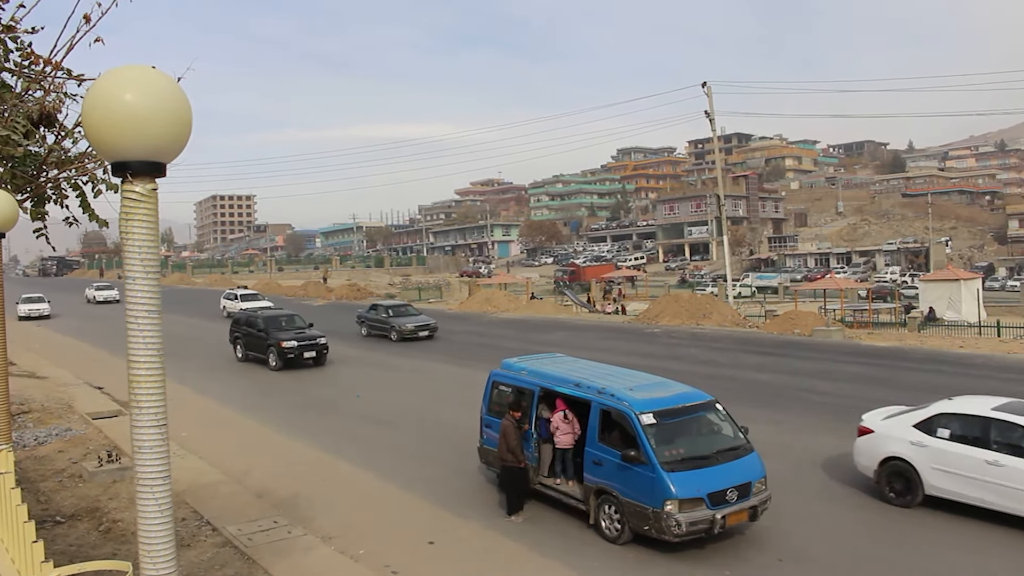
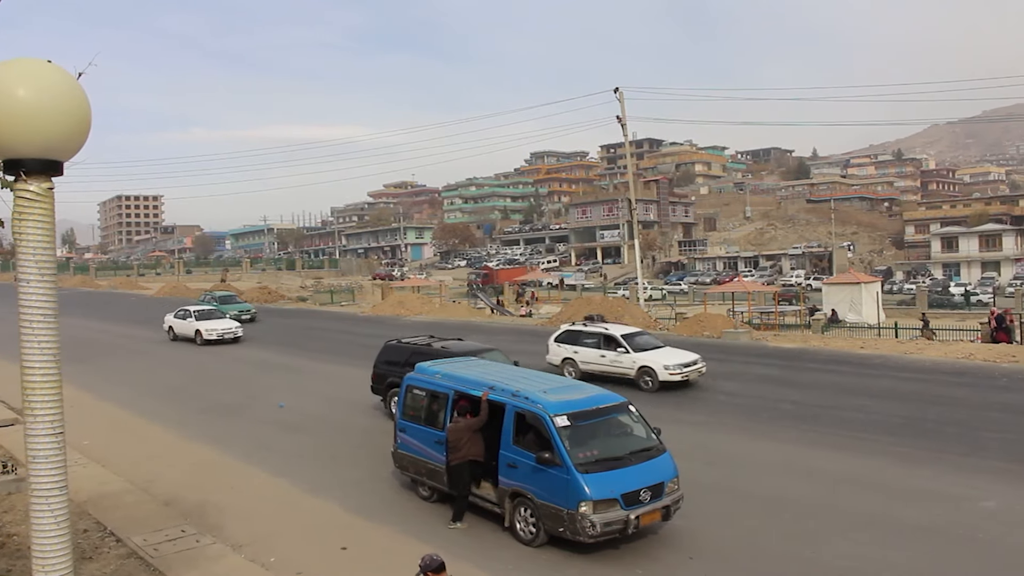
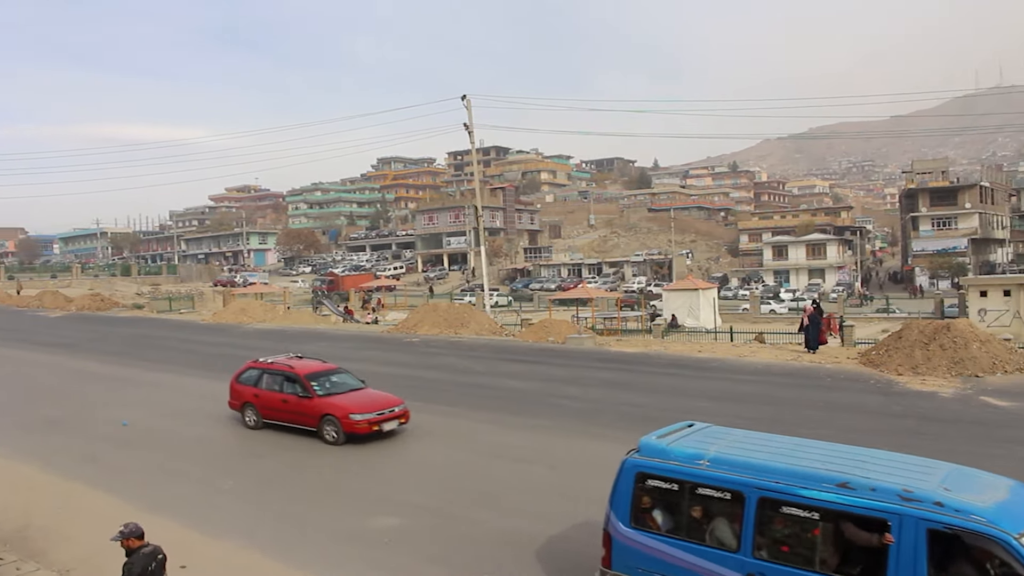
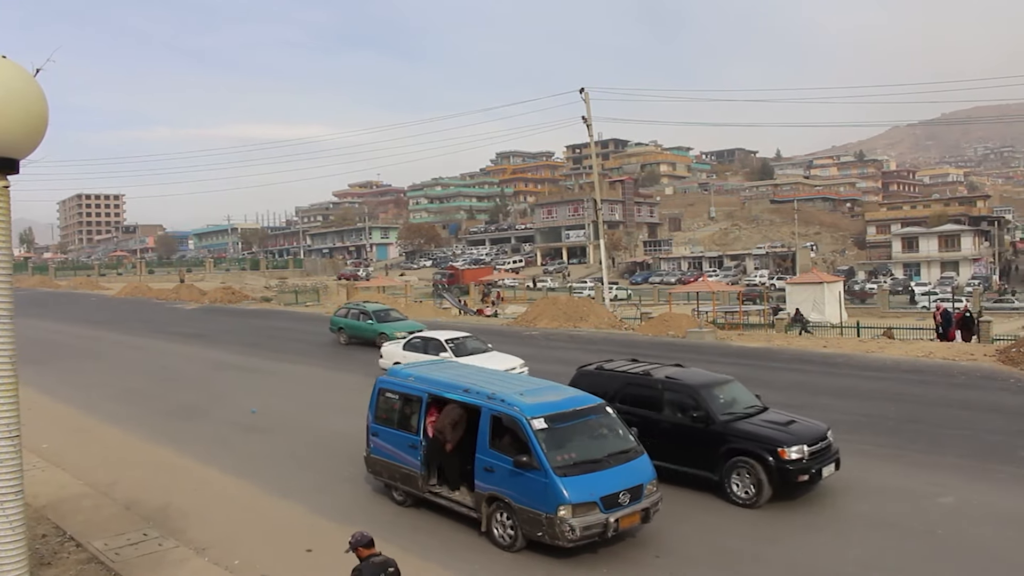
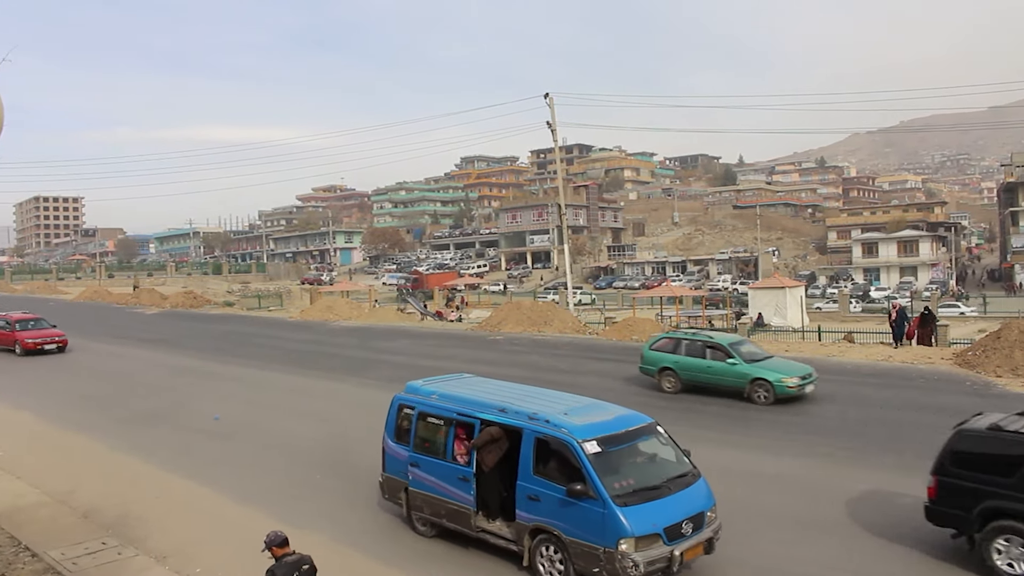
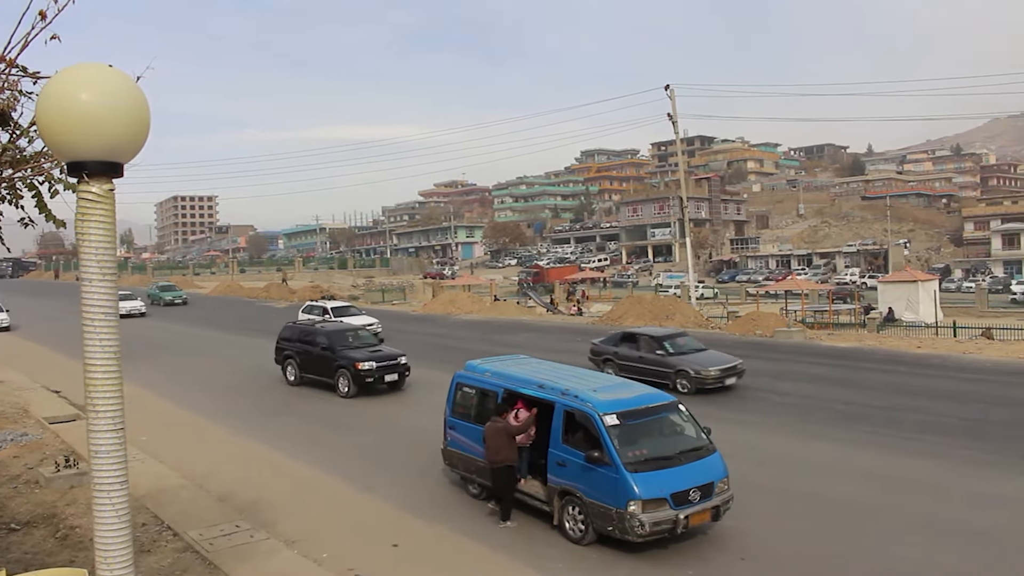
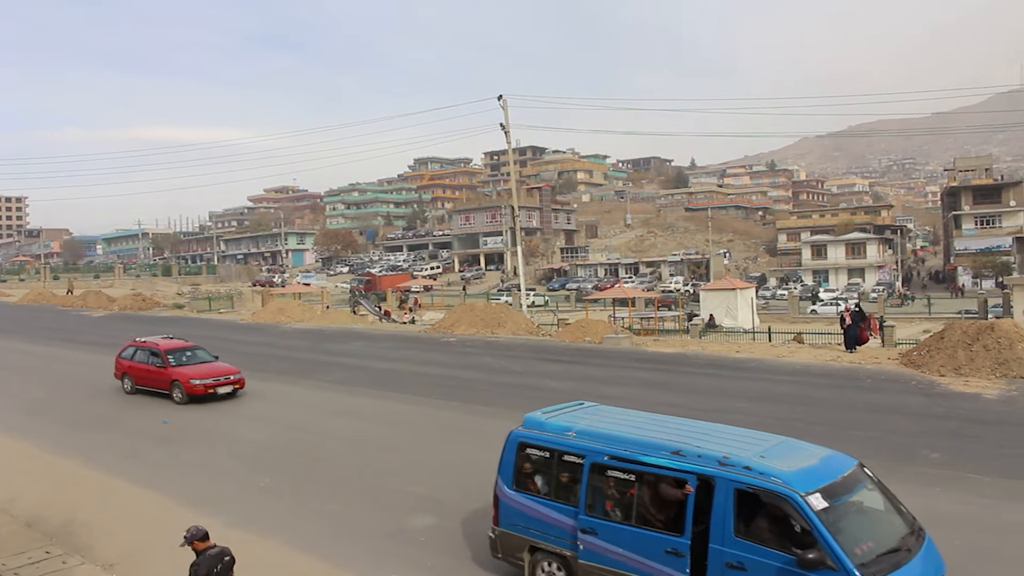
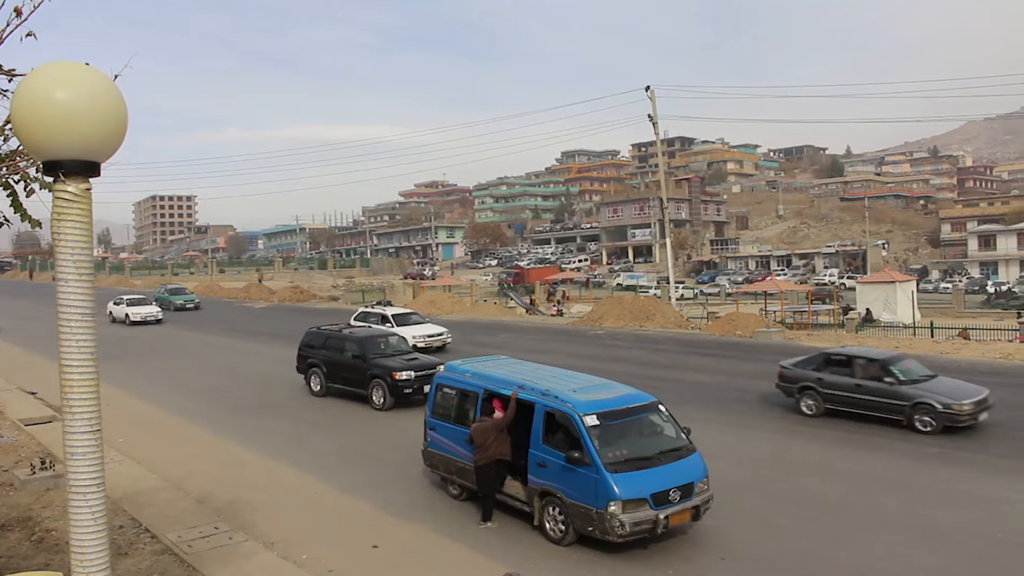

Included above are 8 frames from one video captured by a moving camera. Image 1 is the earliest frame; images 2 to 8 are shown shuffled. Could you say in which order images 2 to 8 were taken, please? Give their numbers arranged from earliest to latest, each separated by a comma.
6, 8, 2, 4, 5, 7, 3
